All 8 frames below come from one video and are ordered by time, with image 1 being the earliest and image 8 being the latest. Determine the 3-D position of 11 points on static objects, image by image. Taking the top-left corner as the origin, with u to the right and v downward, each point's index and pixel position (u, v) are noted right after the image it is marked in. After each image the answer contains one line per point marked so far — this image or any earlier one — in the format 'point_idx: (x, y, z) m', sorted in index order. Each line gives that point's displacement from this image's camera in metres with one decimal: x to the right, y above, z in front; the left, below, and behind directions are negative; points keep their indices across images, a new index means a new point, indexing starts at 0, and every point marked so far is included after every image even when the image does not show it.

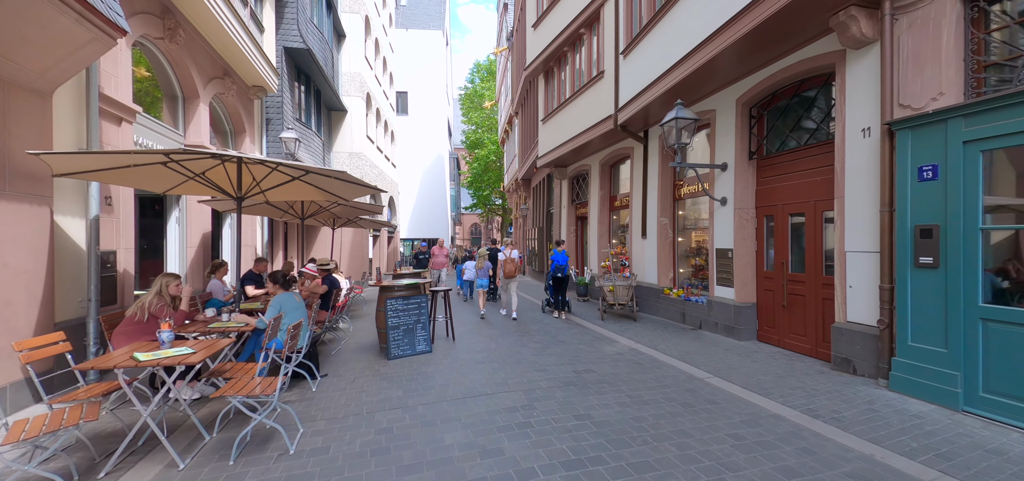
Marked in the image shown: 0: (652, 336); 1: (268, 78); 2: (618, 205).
0: (+2.5, -1.7, +7.4) m
1: (-6.4, +4.2, +11.1) m
2: (+2.8, +1.0, +11.4) m
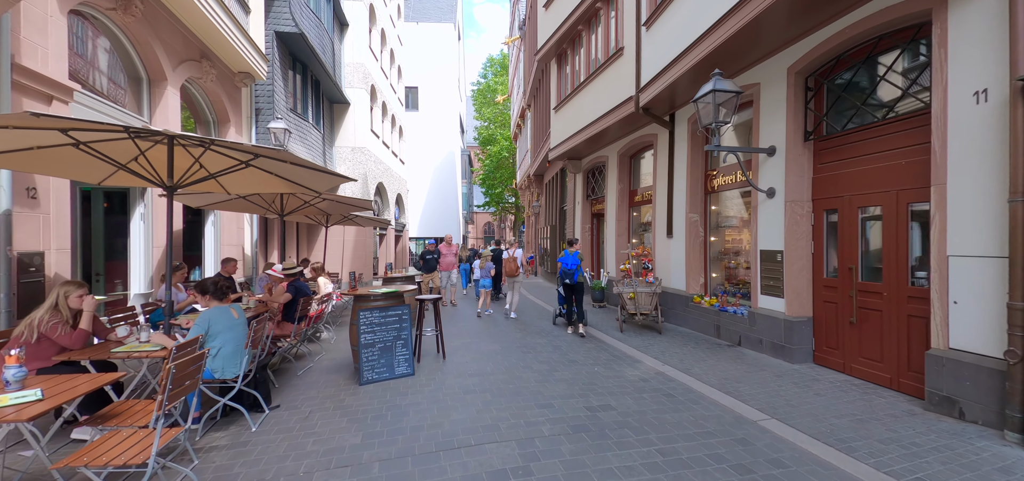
0: (+2.5, -1.7, +6.2) m
1: (-6.2, +4.3, +10.2) m
2: (+3.0, +1.0, +10.1) m
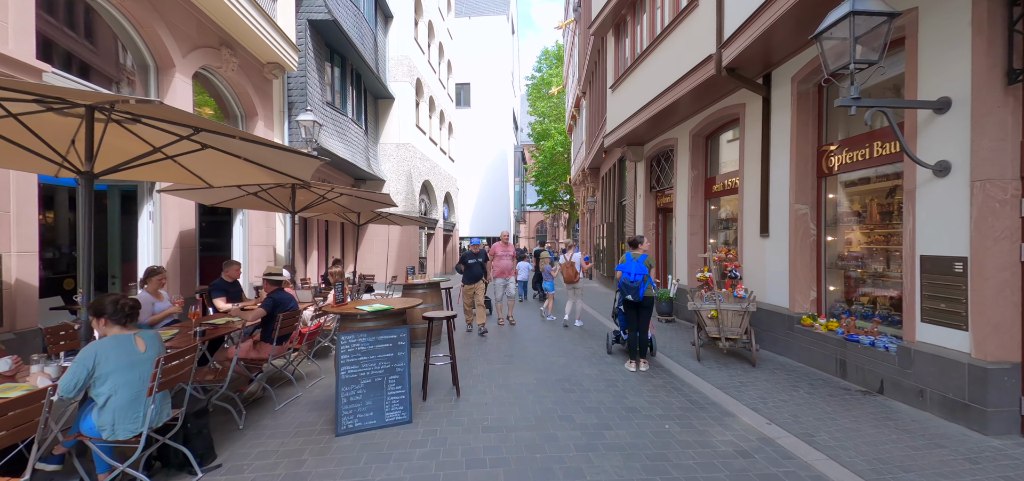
0: (+2.9, -1.7, +4.3) m
1: (-5.2, +4.2, +9.5) m
2: (+3.9, +1.0, +8.2) m
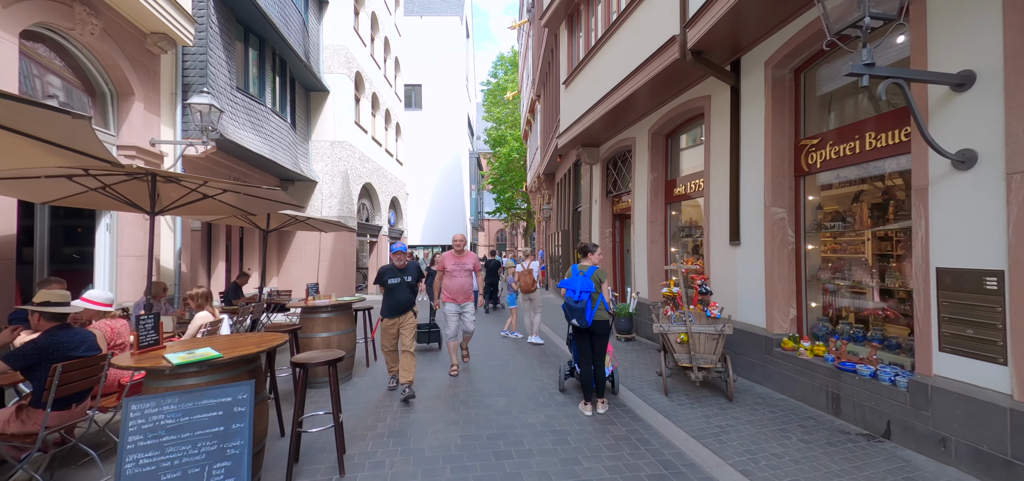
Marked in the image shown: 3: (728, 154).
0: (+2.2, -1.8, +3.4) m
1: (-6.3, +4.1, +7.8) m
2: (+2.9, +0.8, +7.3) m
3: (+3.0, +1.2, +5.9) m
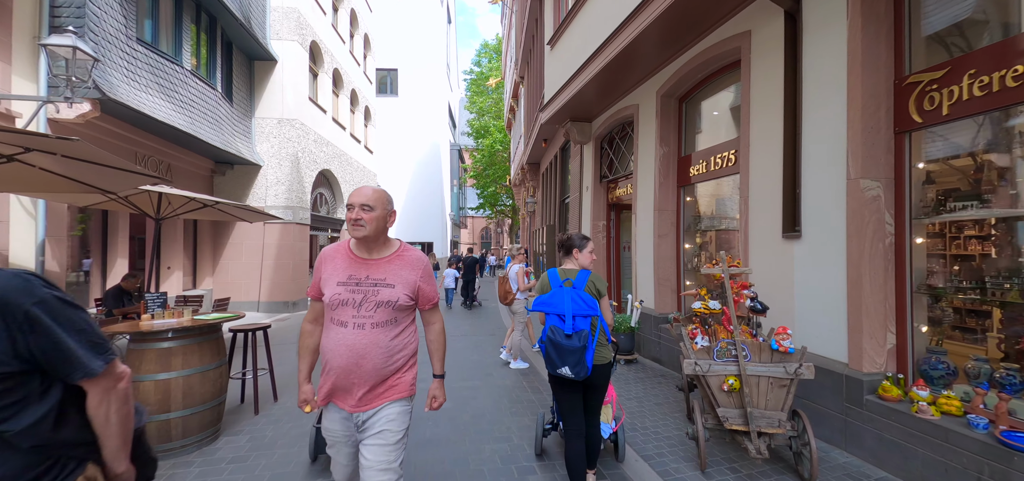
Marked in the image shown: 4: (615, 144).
0: (+1.9, -1.7, +1.6) m
1: (-6.7, +4.2, +5.7) m
2: (+2.4, +0.9, +5.5) m
3: (+2.6, +1.3, +4.2) m
4: (+1.9, +1.8, +7.7) m
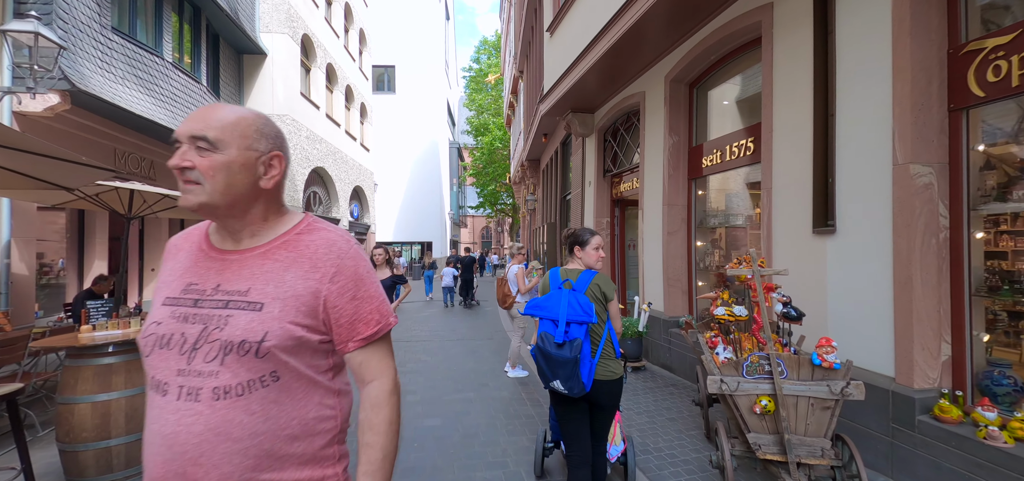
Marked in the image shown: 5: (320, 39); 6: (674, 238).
0: (+1.8, -1.7, +1.1) m
1: (-6.8, +4.2, +5.3) m
2: (+2.4, +1.0, +5.1) m
3: (+2.6, +1.3, +3.7) m
4: (+1.9, +1.8, +7.3) m
5: (-6.7, +6.9, +14.6) m
6: (+2.1, 0.0, +5.5) m
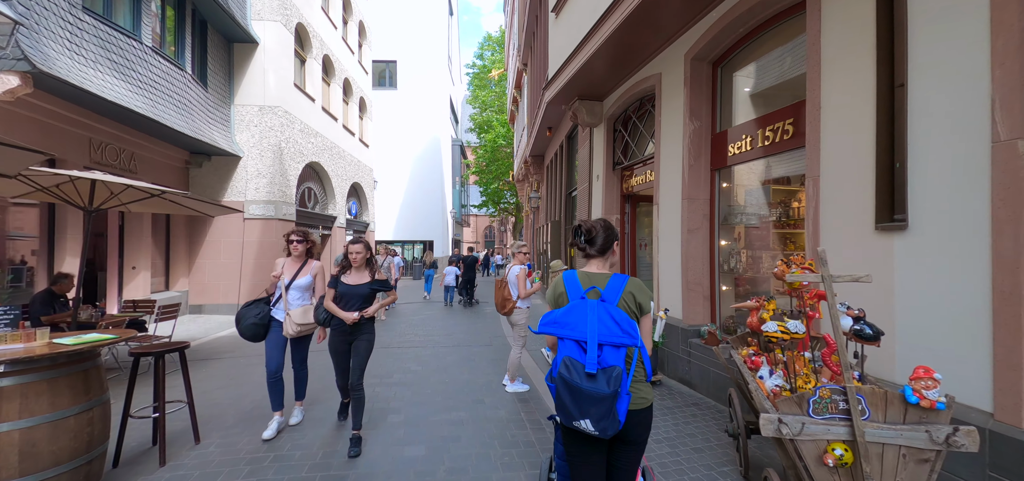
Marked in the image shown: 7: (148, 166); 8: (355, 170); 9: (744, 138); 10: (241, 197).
0: (+1.8, -1.6, +0.5) m
1: (-6.8, +4.3, +4.7) m
2: (+2.4, +1.0, +4.5) m
3: (+2.5, +1.3, +3.1) m
4: (+1.9, +1.8, +6.6) m
5: (-6.5, +7.0, +14.1) m
6: (+2.1, +0.1, +4.8) m
7: (-8.1, +1.7, +9.4) m
8: (-6.6, +3.0, +17.7) m
9: (+2.4, +1.1, +4.4) m
10: (-7.1, +1.2, +11.1) m
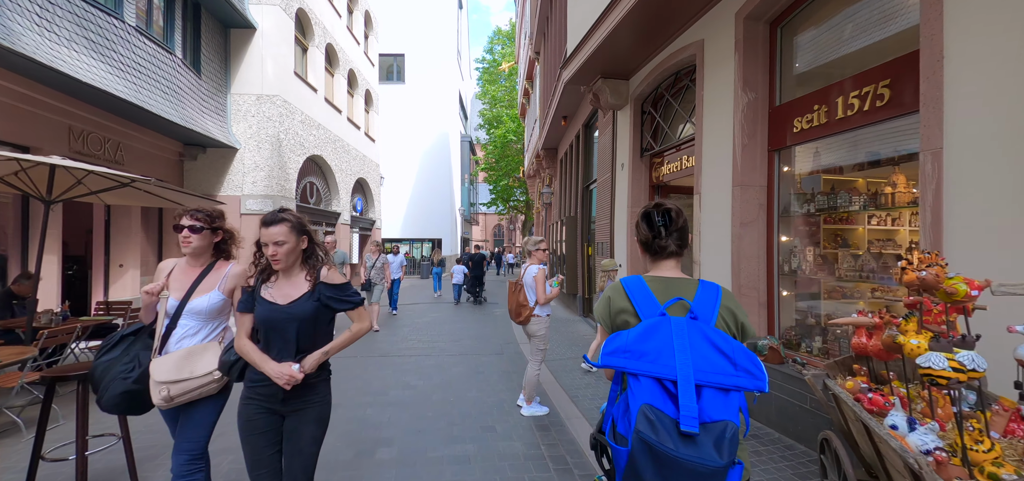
0: (+1.9, -1.6, -0.3) m
1: (-6.6, +4.3, +4.1) m
2: (+2.5, +1.0, +3.7) m
3: (+2.7, +1.4, +2.3) m
4: (+2.1, +1.9, +5.8) m
5: (-6.2, +7.1, +13.5) m
6: (+2.3, +0.1, +4.0) m
7: (-7.9, +1.8, +8.9) m
8: (-6.1, +3.1, +17.1) m
9: (+2.6, +1.1, +3.6) m
10: (-6.8, +1.2, +10.5) m
